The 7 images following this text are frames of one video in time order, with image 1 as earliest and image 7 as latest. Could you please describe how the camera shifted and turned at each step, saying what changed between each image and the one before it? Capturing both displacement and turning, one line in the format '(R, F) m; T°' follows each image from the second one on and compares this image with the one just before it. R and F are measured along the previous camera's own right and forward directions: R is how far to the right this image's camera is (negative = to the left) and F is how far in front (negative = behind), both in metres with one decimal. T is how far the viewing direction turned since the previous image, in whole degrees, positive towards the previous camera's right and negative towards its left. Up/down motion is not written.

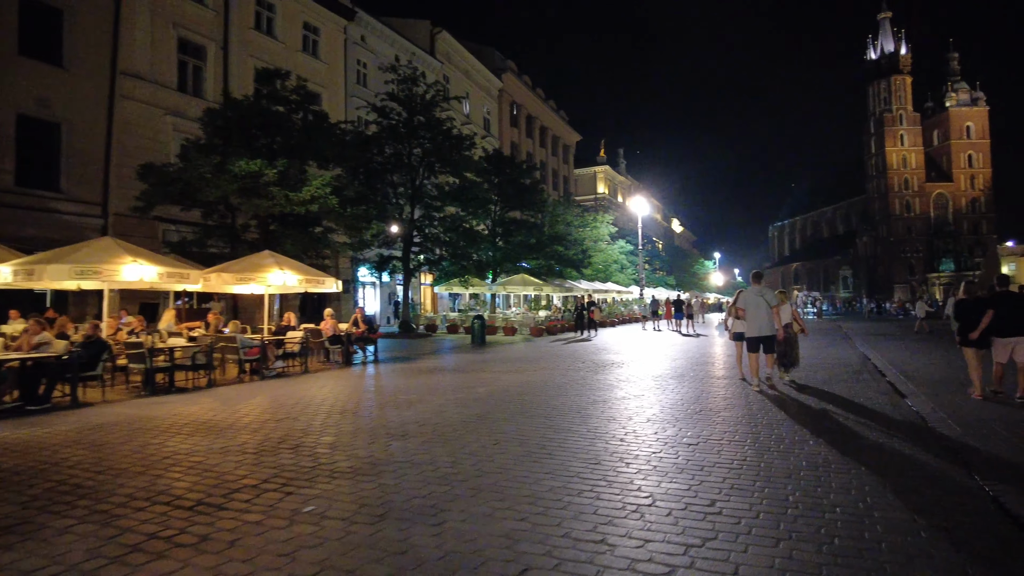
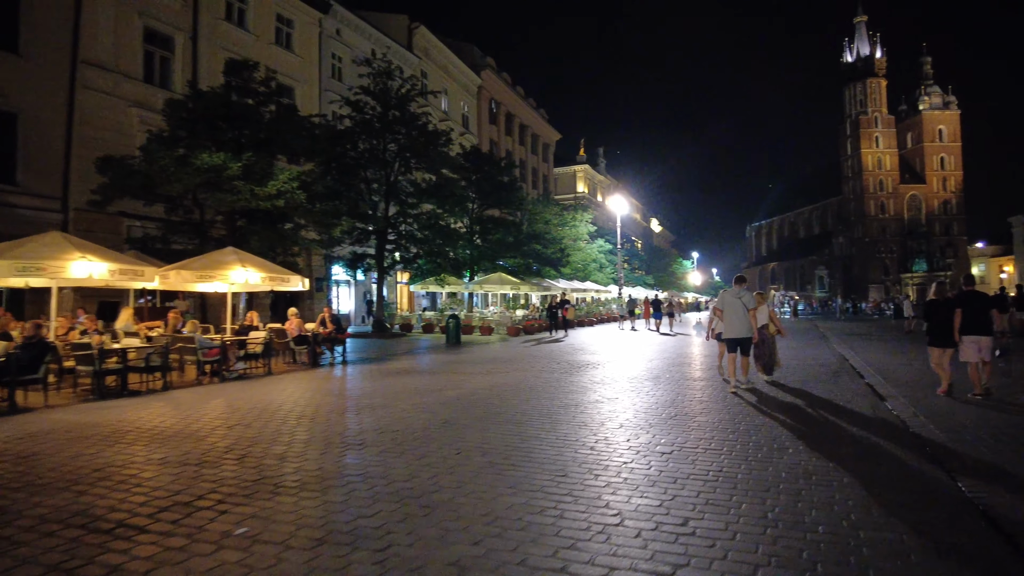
(+0.2, +0.4) m; +2°
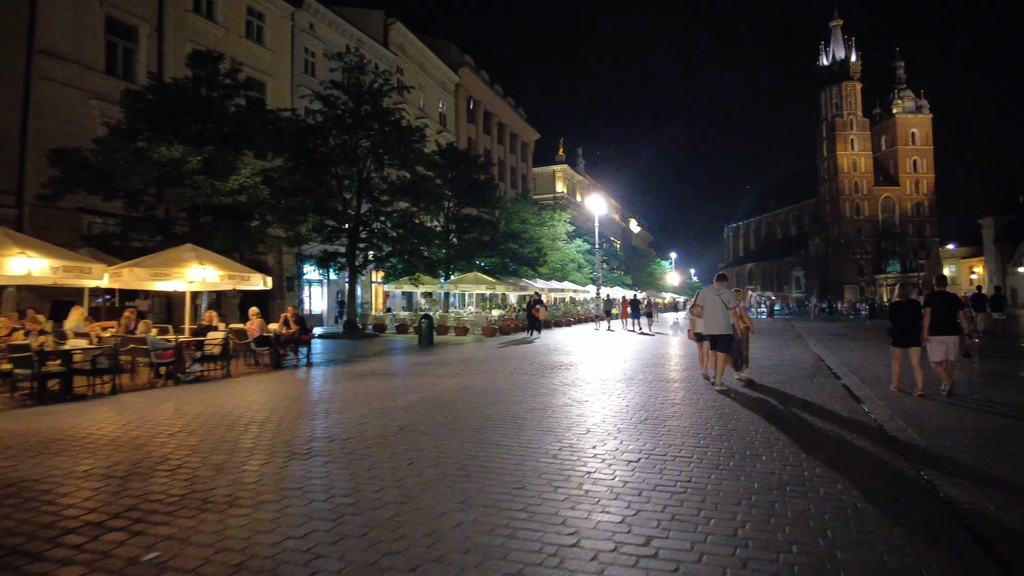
(+0.2, +0.4) m; +2°
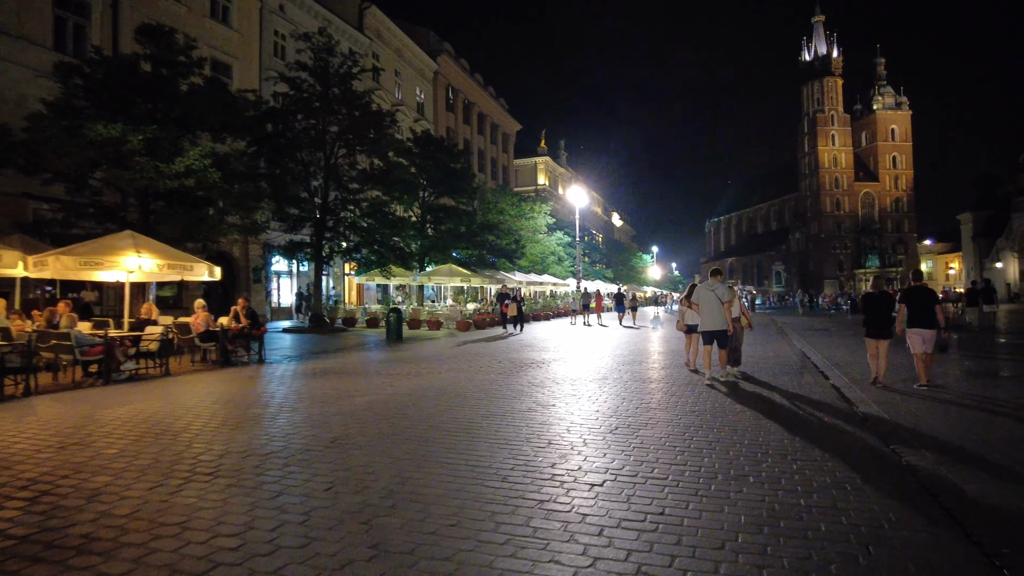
(+0.3, +0.9) m; +1°
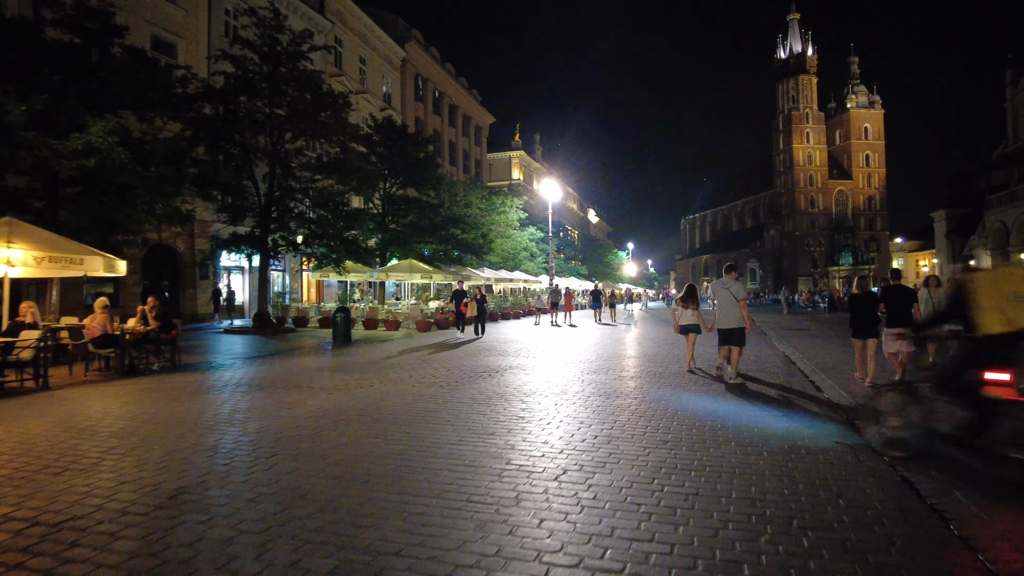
(+0.5, +1.6) m; +2°
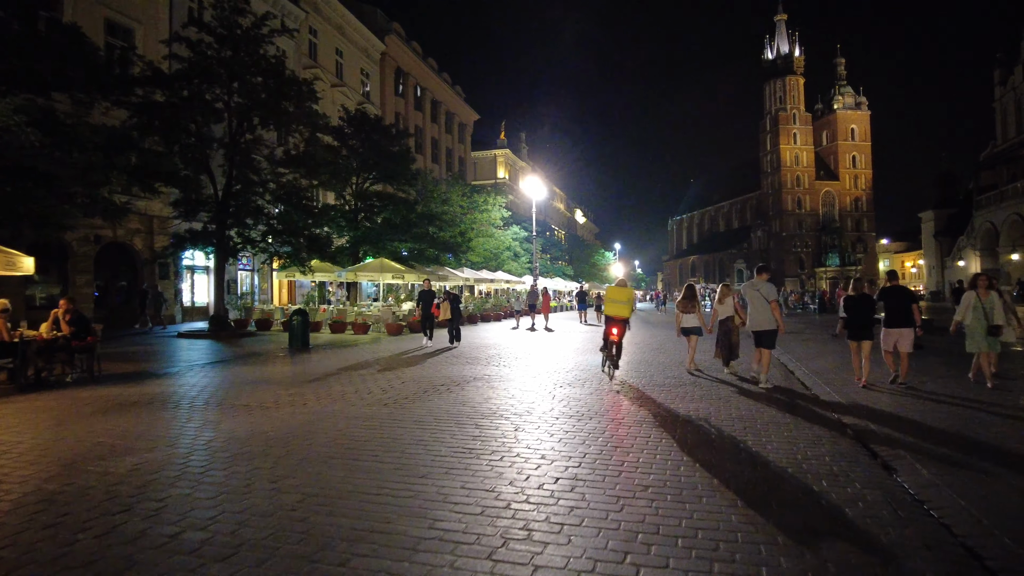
(+0.4, +1.4) m; +1°
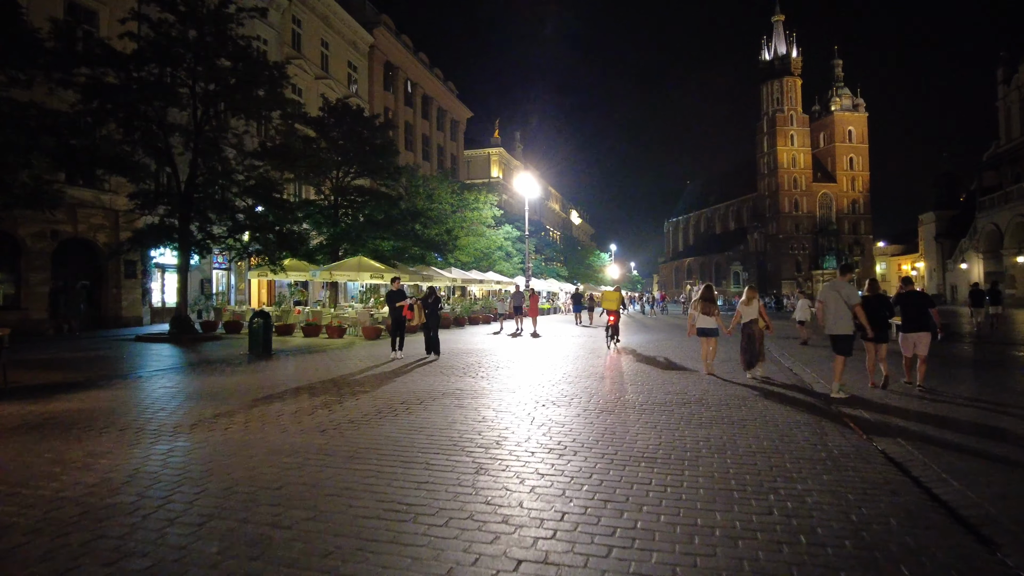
(+0.3, +1.5) m; 0°
